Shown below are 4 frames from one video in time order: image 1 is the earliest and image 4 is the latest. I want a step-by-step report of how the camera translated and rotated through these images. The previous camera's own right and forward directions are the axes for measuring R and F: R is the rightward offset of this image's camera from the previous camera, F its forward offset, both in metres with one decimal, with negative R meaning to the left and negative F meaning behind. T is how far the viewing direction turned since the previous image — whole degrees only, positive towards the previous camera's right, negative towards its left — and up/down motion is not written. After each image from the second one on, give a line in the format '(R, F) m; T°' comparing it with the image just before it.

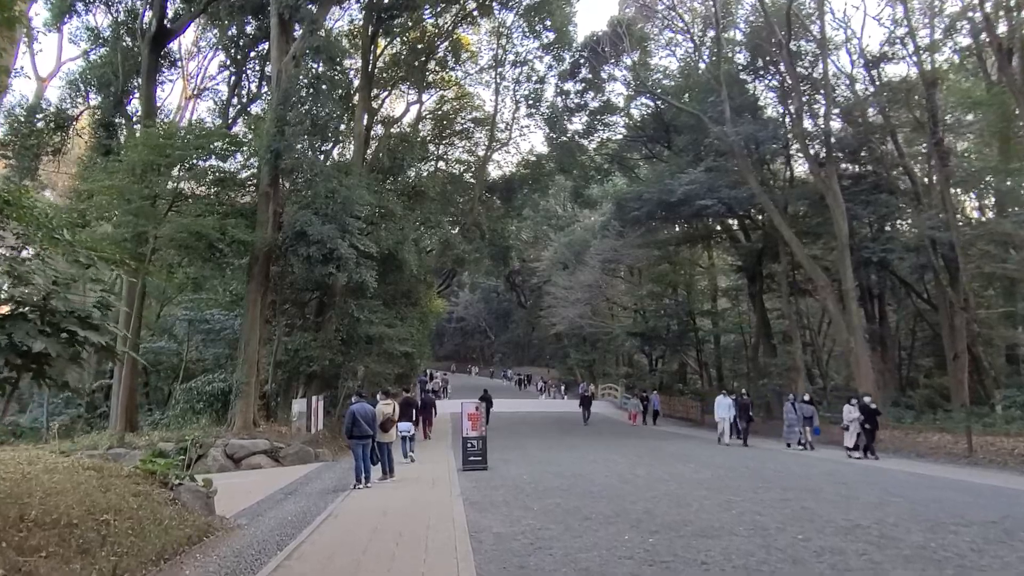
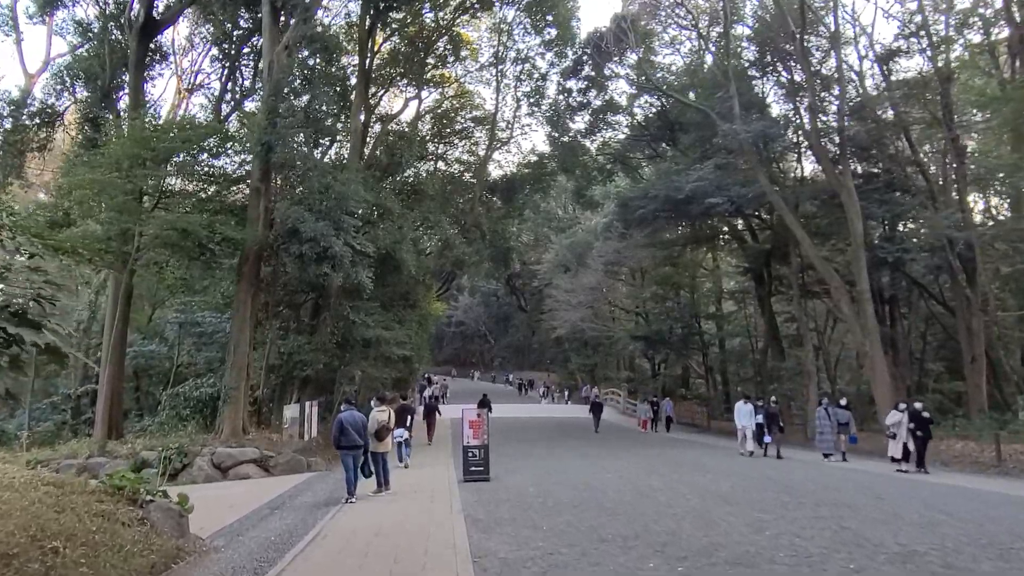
(-0.1, +0.8) m; 0°
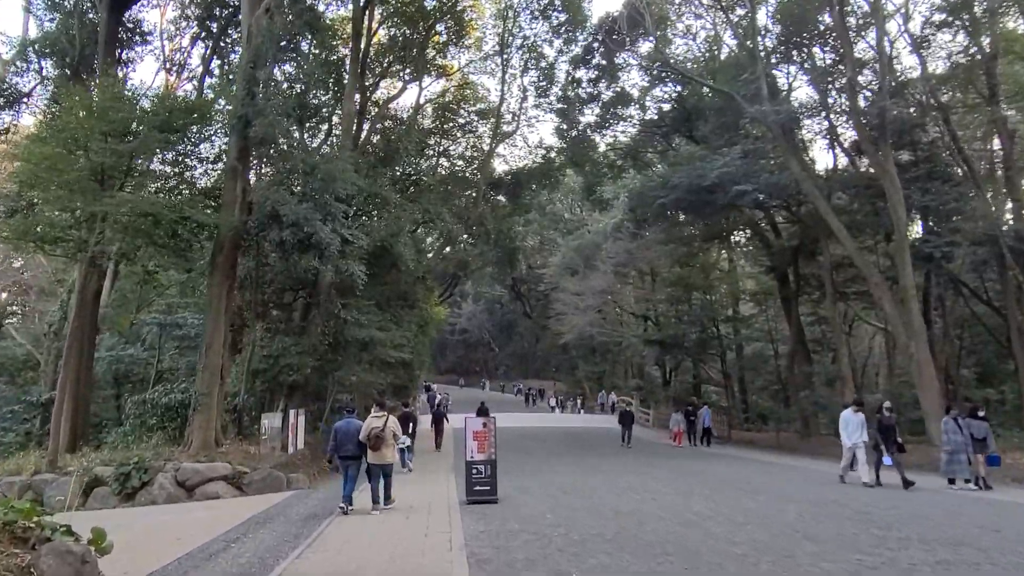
(-0.1, +2.0) m; 0°
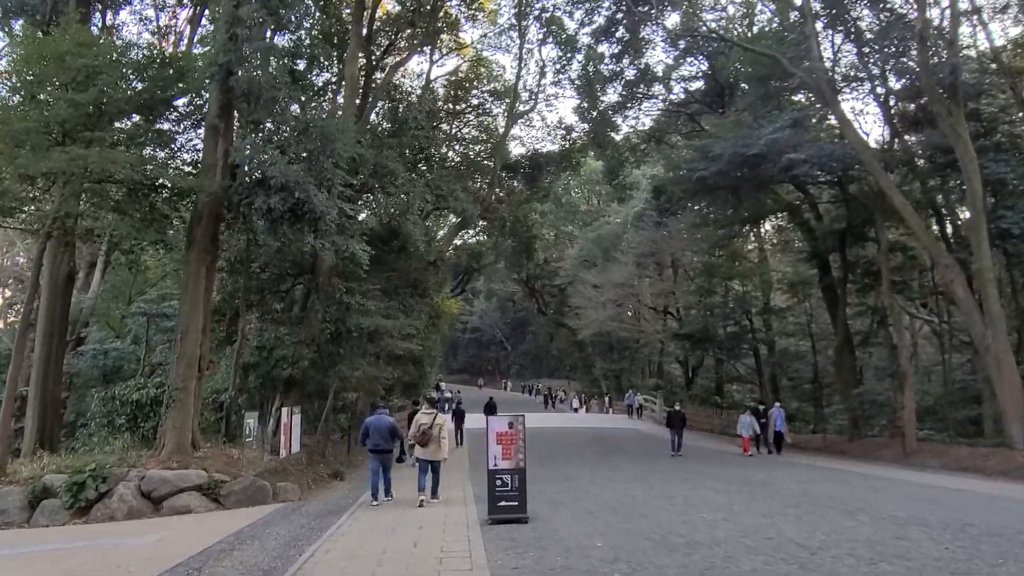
(-0.3, +2.2) m; -1°
